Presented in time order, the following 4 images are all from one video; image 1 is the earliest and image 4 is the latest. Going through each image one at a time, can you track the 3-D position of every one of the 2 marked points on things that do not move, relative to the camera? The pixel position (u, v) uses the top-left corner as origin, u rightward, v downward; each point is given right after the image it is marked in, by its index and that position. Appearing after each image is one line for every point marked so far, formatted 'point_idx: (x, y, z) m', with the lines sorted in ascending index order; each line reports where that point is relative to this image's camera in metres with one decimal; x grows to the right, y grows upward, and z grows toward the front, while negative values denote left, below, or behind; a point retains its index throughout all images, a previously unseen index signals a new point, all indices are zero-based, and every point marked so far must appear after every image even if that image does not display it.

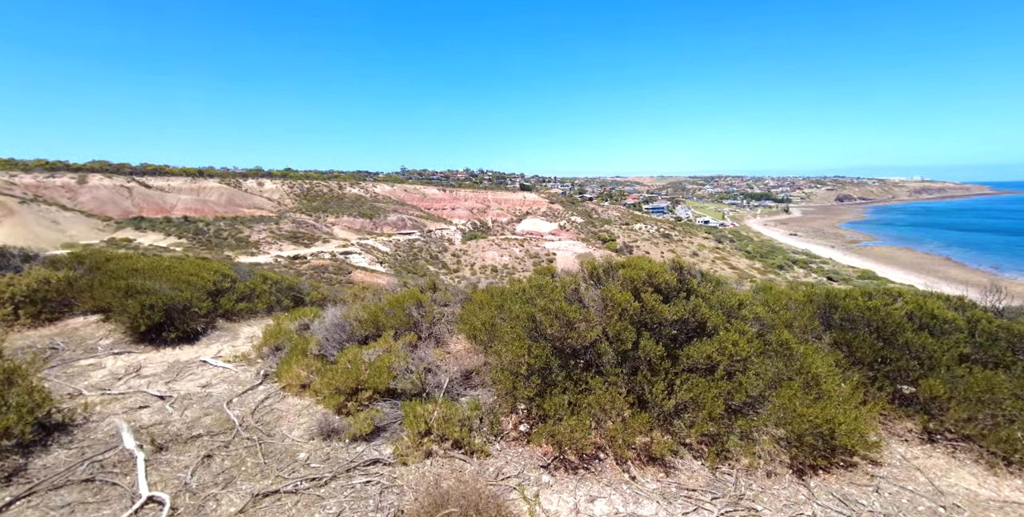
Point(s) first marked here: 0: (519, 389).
0: (+0.1, -1.4, +4.7) m
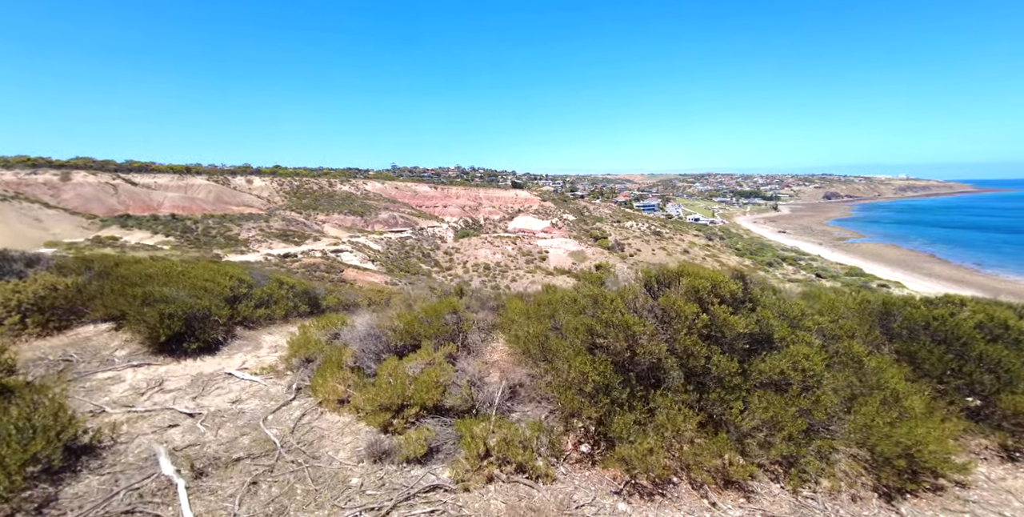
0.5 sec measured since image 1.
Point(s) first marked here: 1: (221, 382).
0: (+0.7, -1.5, +4.4) m
1: (-4.2, -1.8, +6.2) m
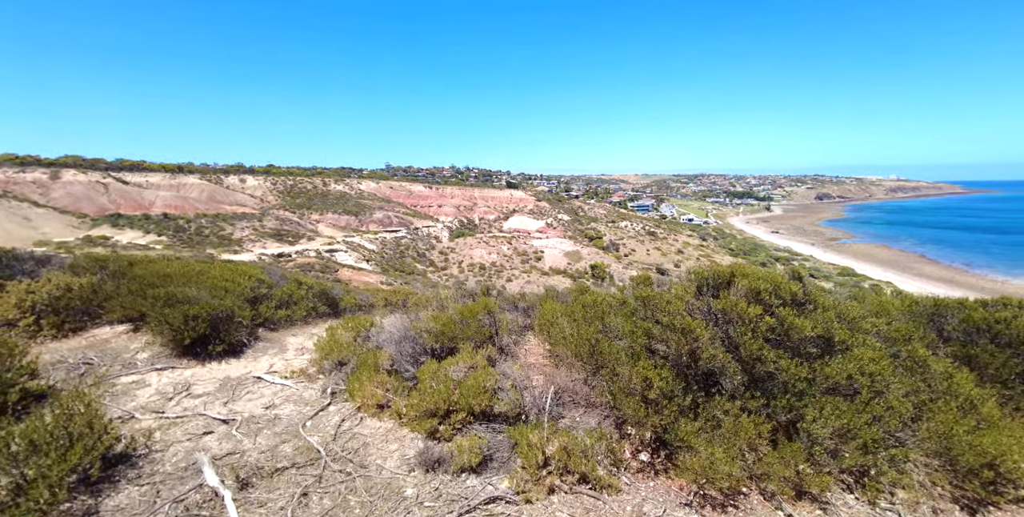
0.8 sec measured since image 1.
0: (+1.3, -1.6, +4.3) m
1: (-3.7, -1.8, +5.9) m
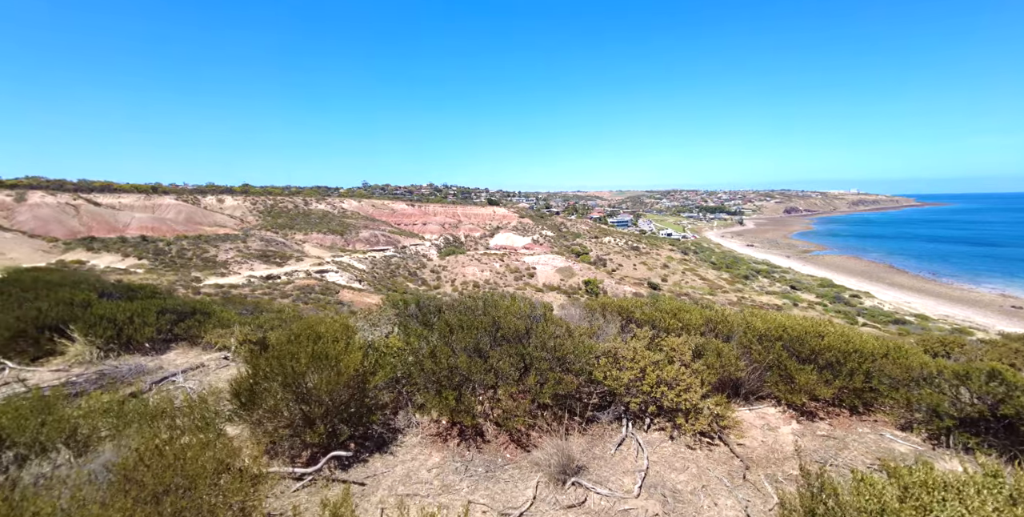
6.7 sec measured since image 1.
0: (+12.0, -2.1, +1.7) m
1: (+7.1, -2.5, +3.7) m
